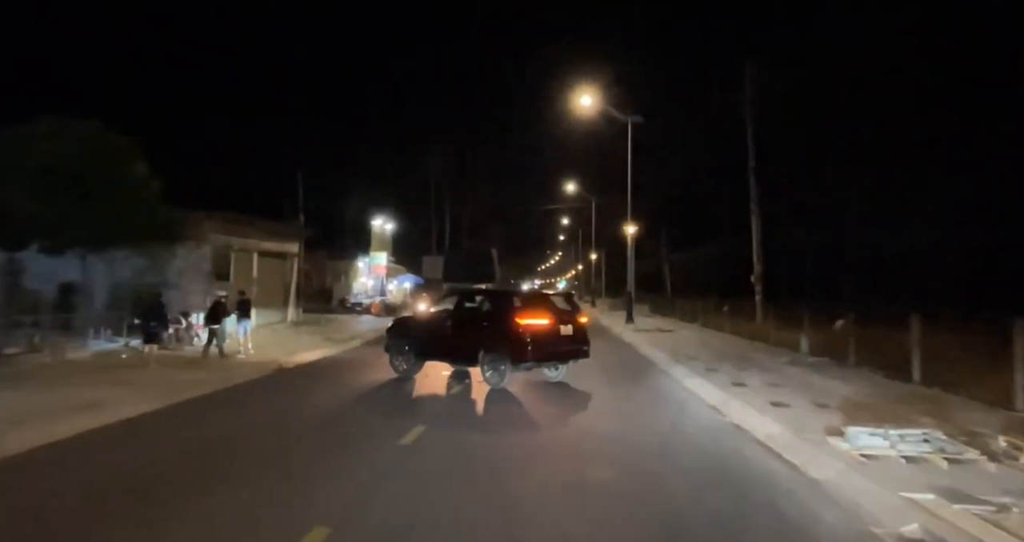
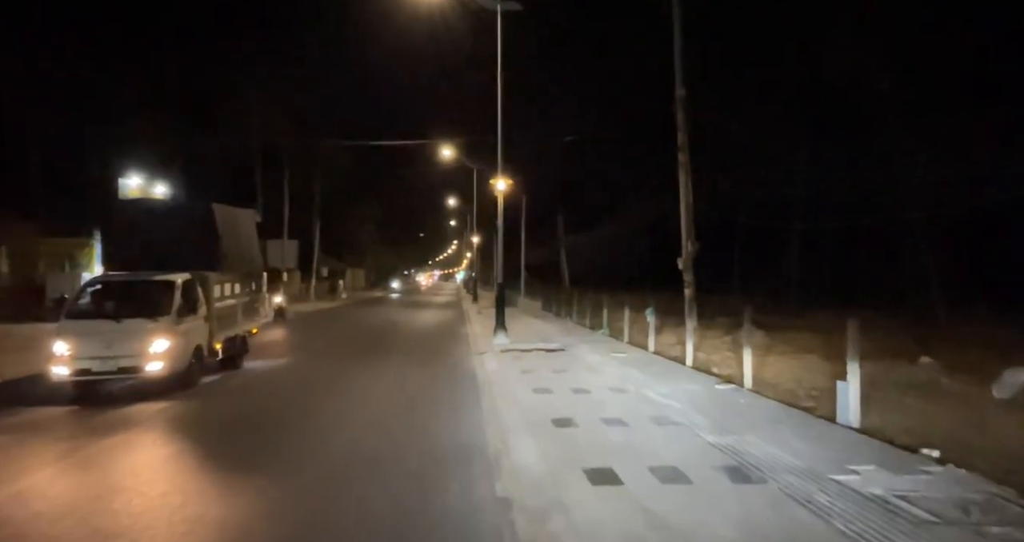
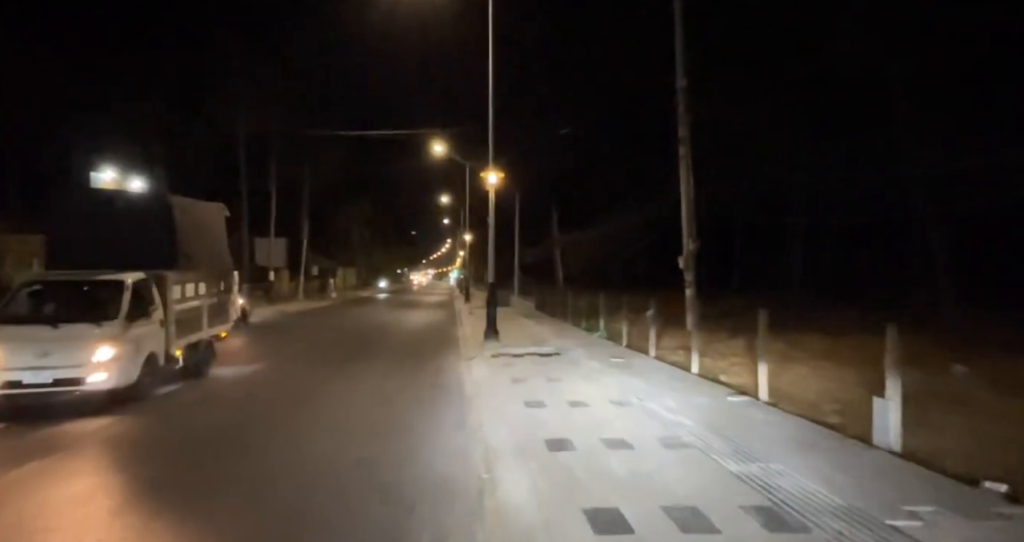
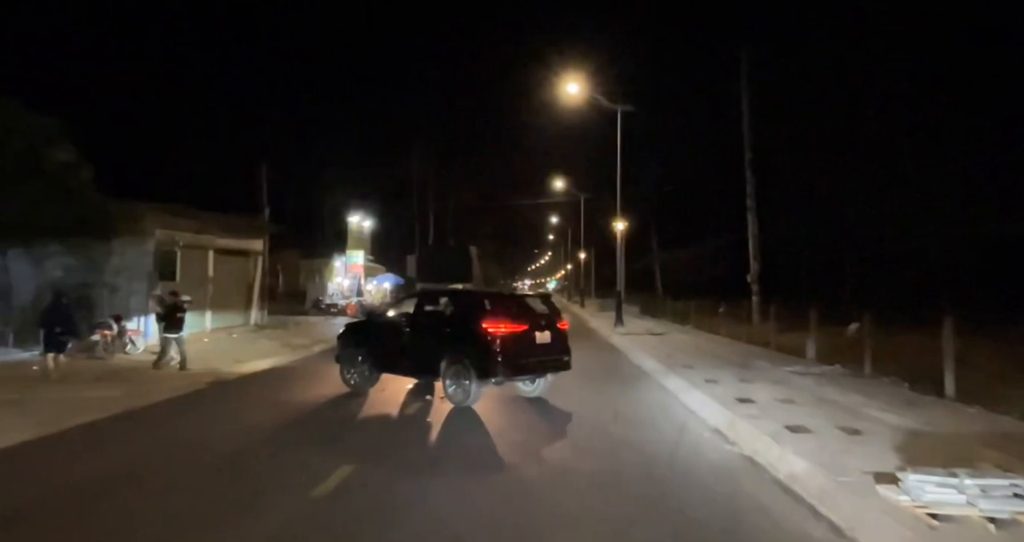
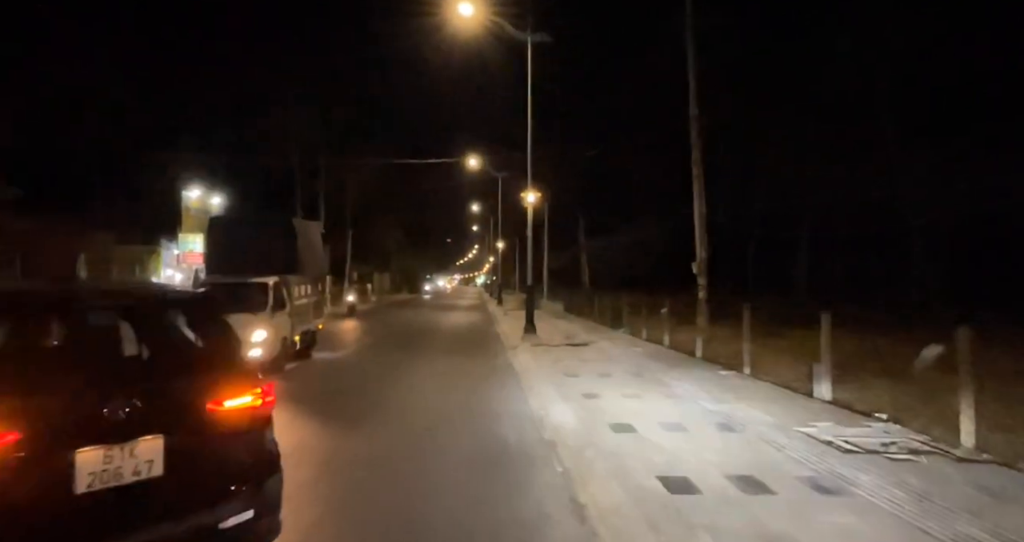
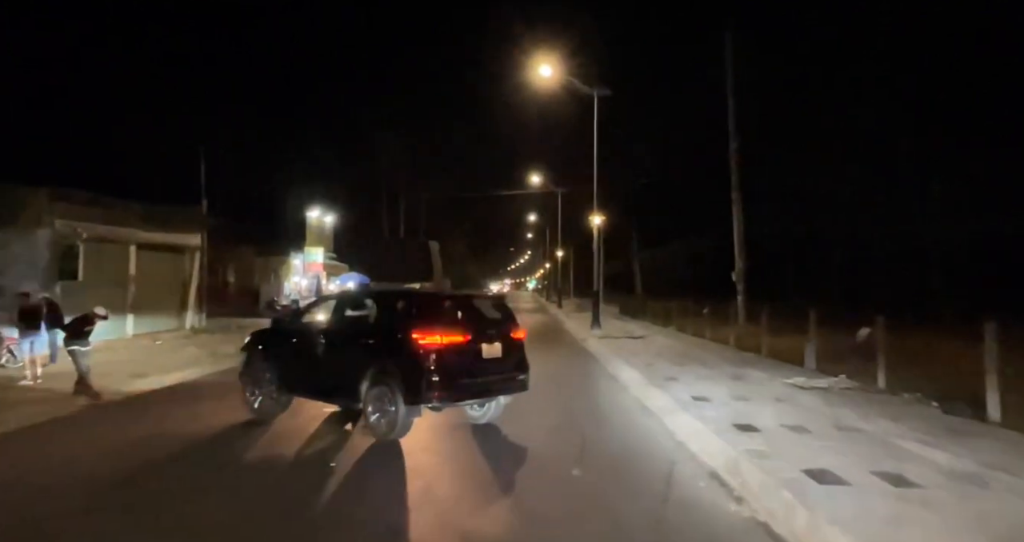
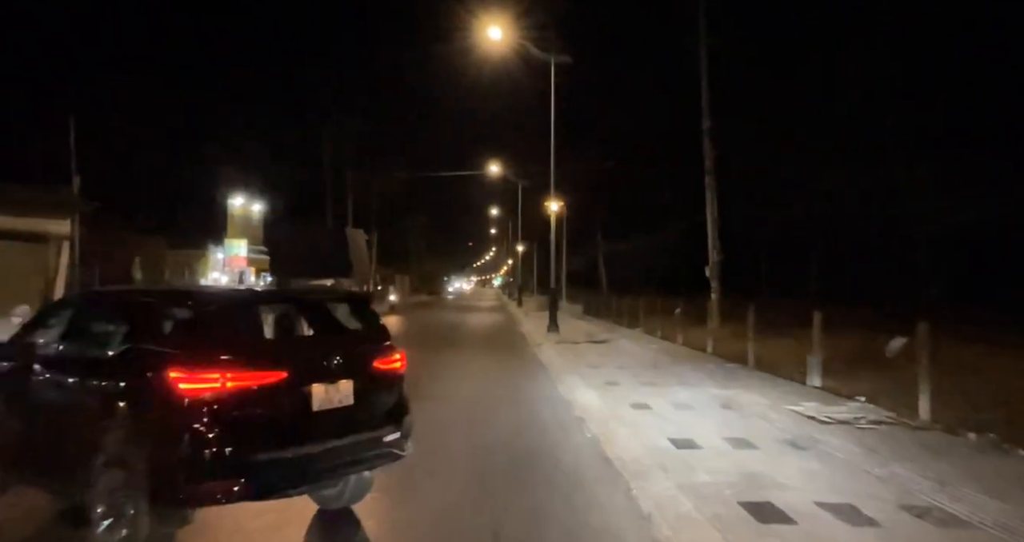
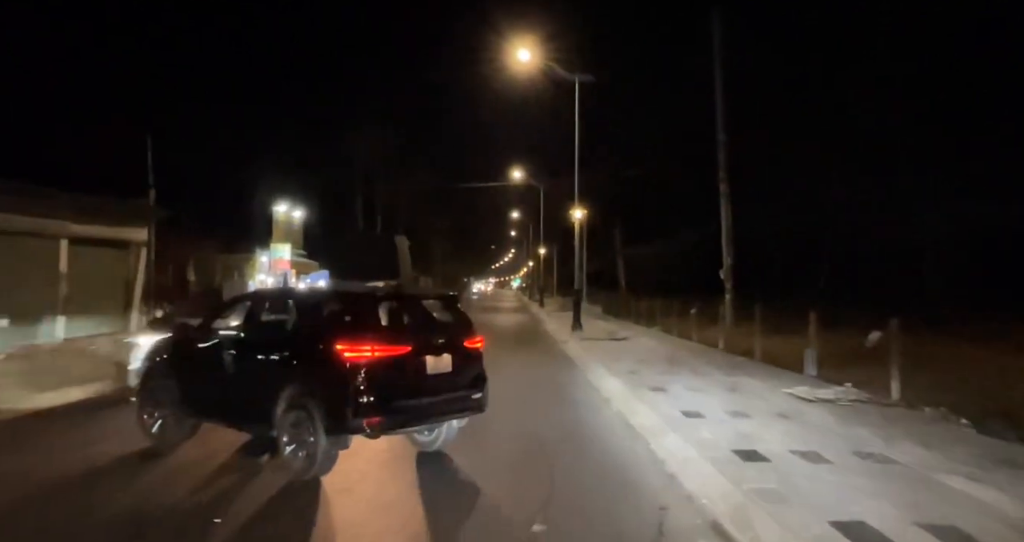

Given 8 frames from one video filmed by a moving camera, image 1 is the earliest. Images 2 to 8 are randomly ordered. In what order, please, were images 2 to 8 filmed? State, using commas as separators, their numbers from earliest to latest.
4, 6, 8, 7, 5, 2, 3
